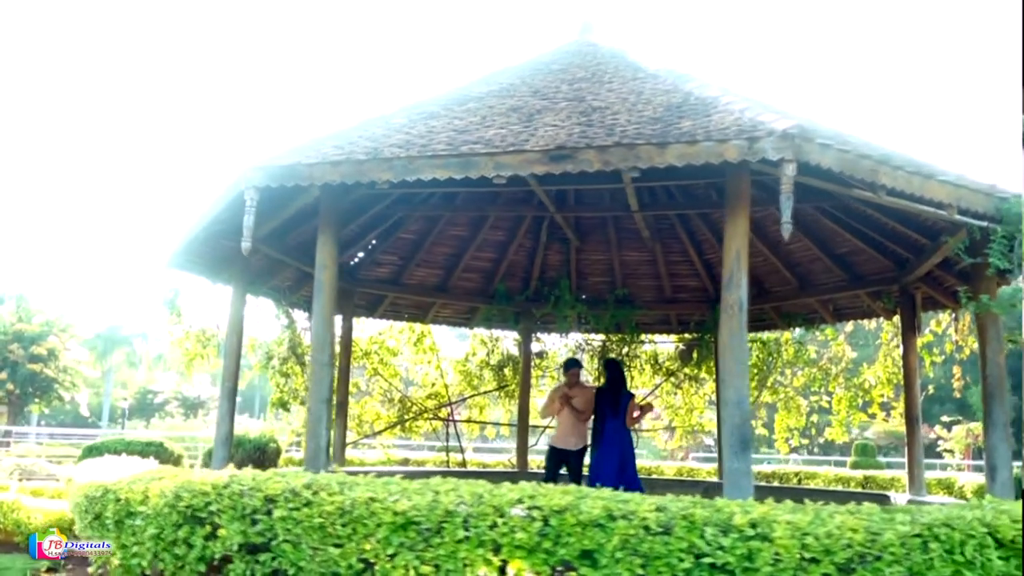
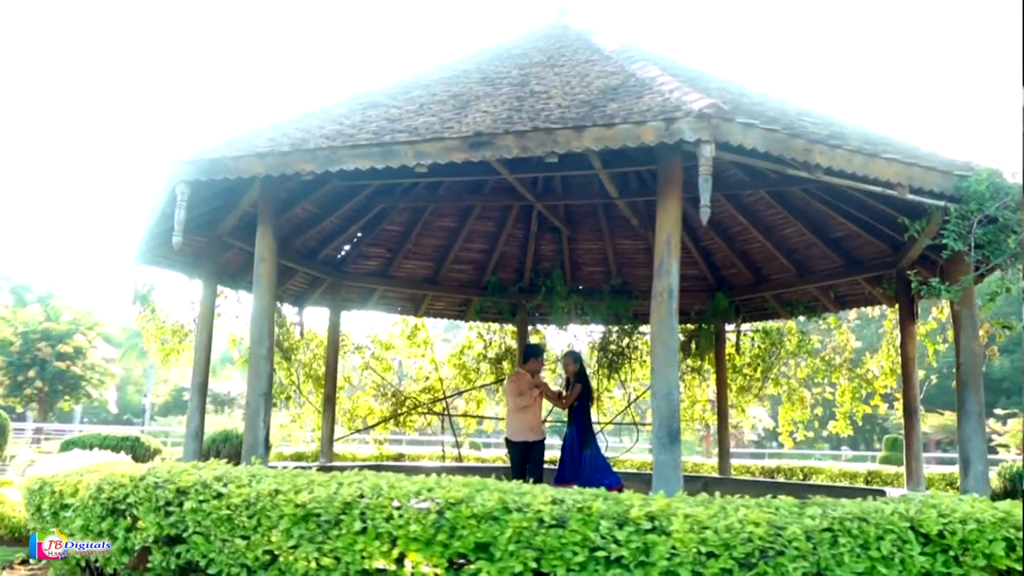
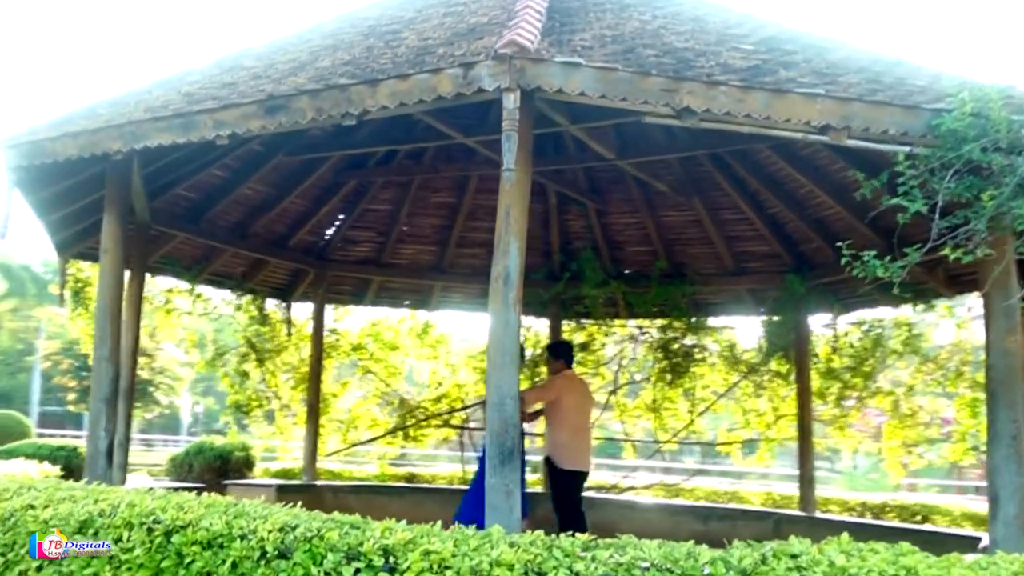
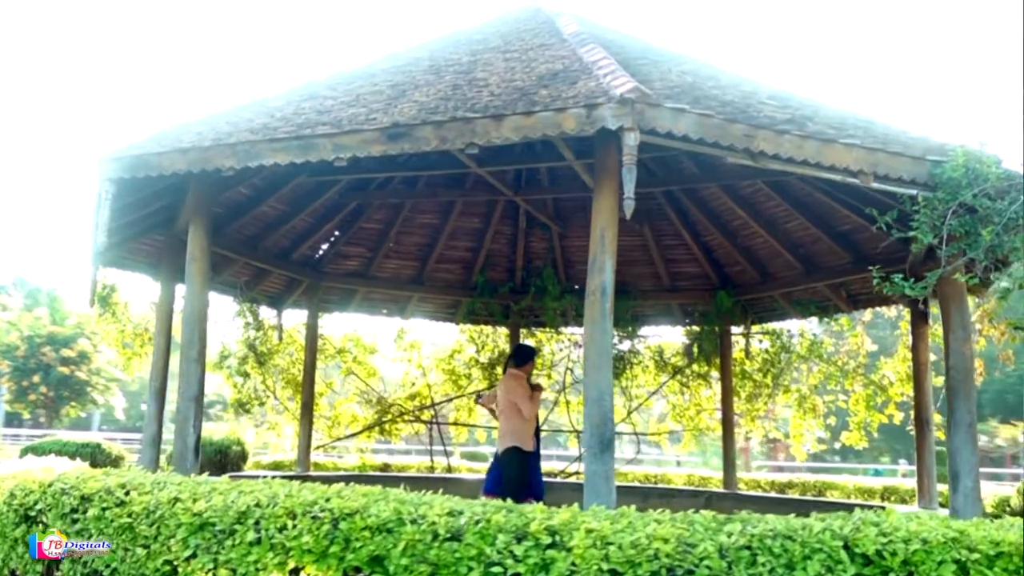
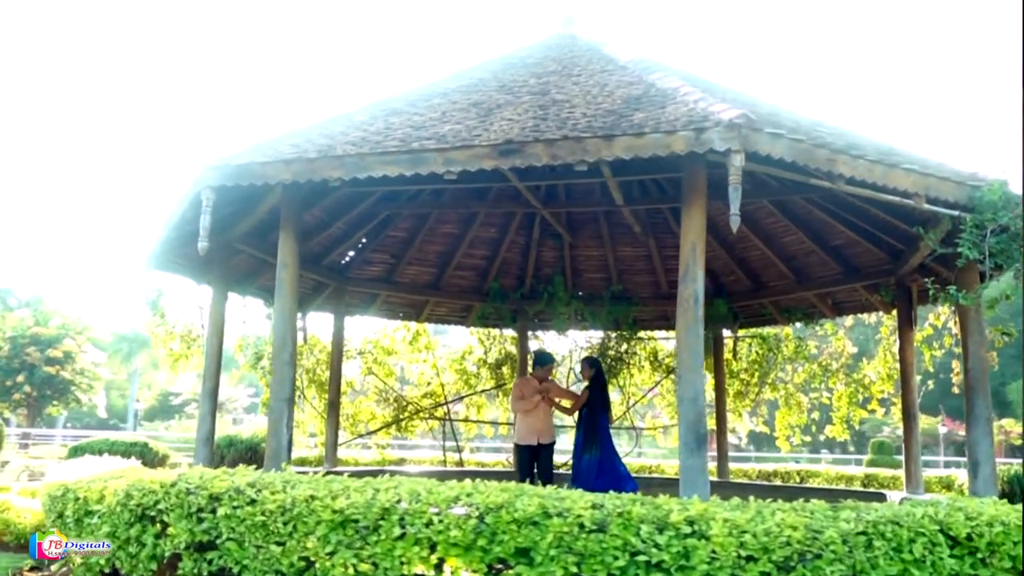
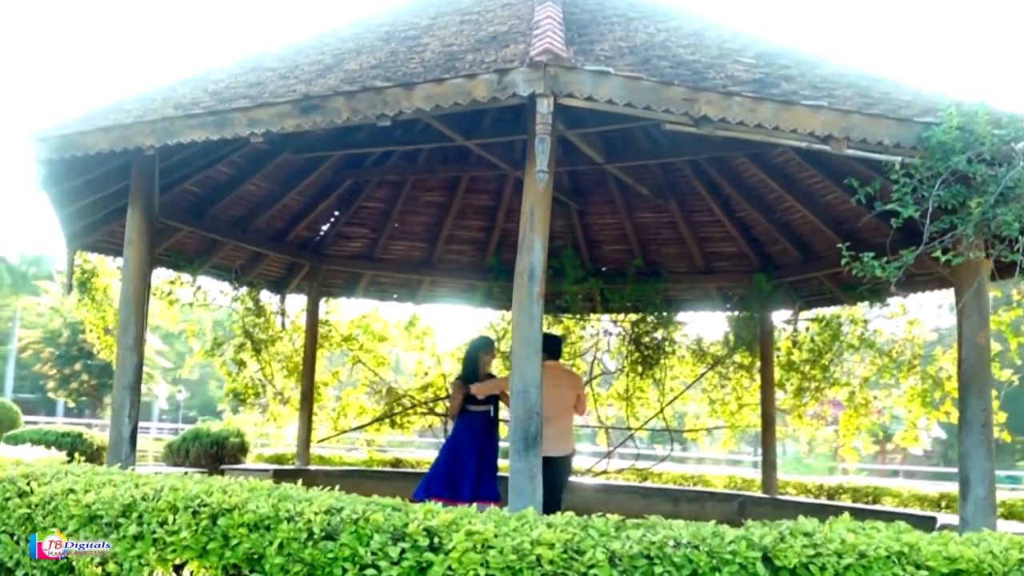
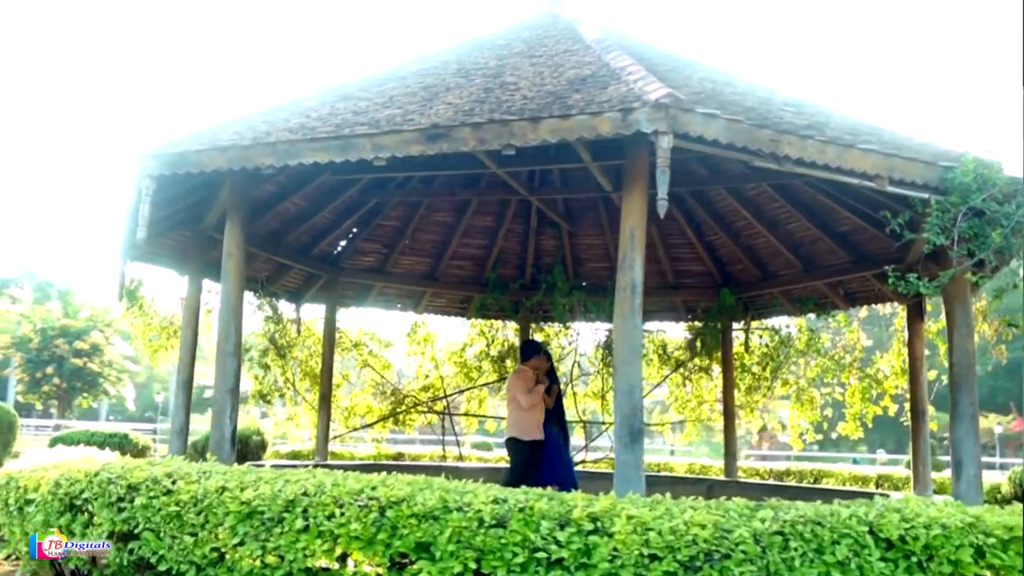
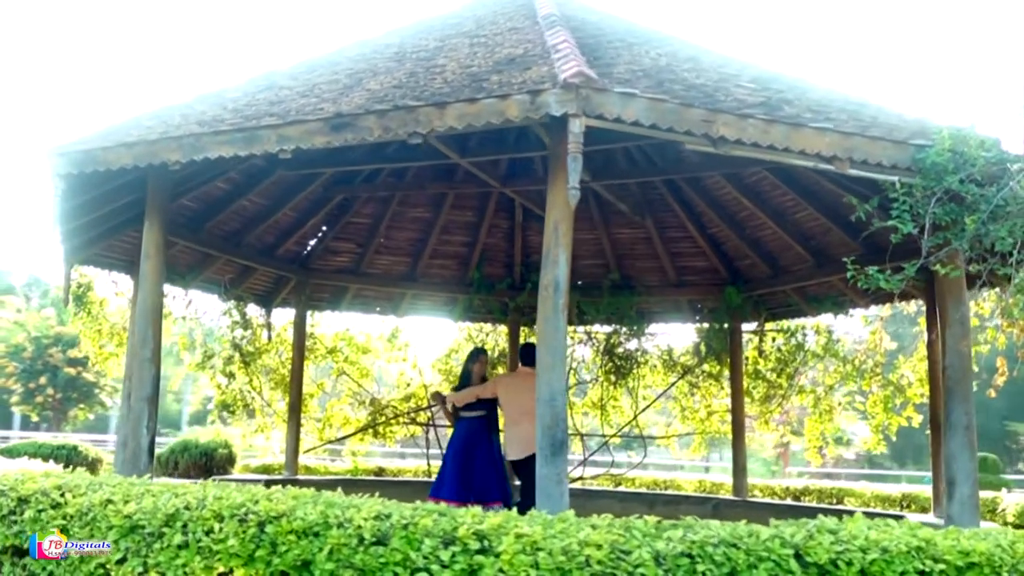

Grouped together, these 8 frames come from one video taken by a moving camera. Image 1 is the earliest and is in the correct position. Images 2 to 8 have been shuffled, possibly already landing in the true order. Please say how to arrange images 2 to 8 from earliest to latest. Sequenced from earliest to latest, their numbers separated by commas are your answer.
5, 2, 7, 4, 8, 6, 3
